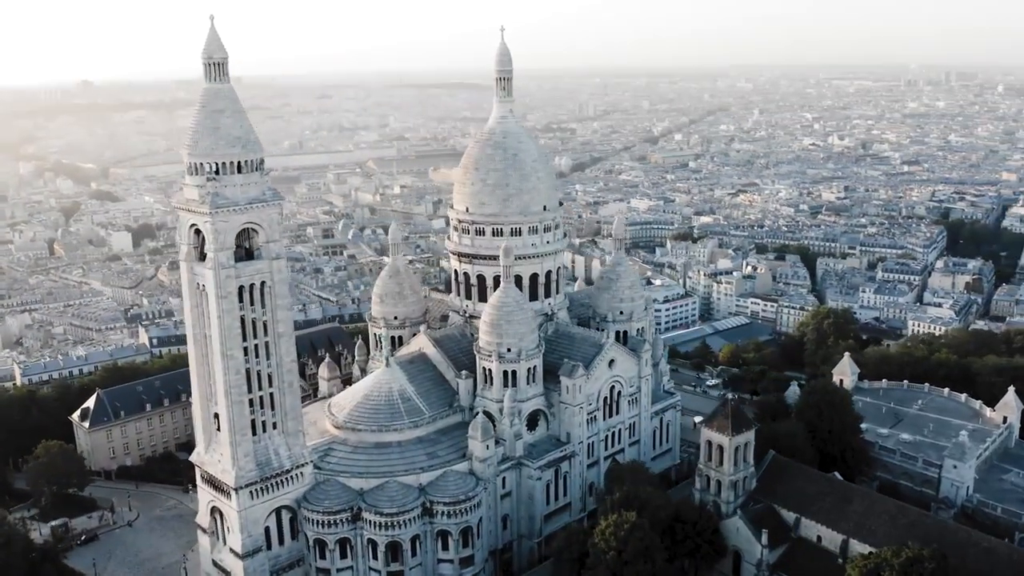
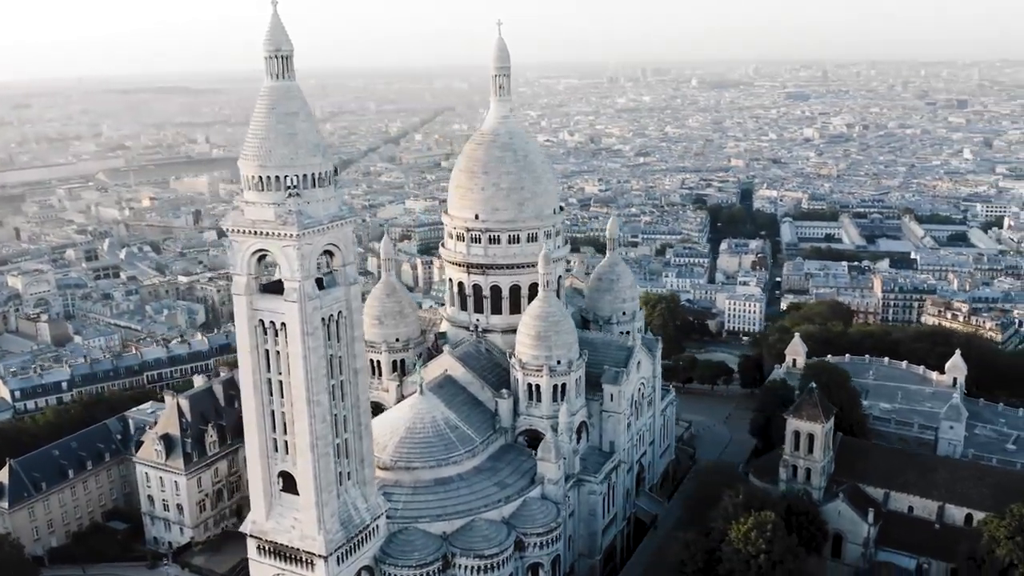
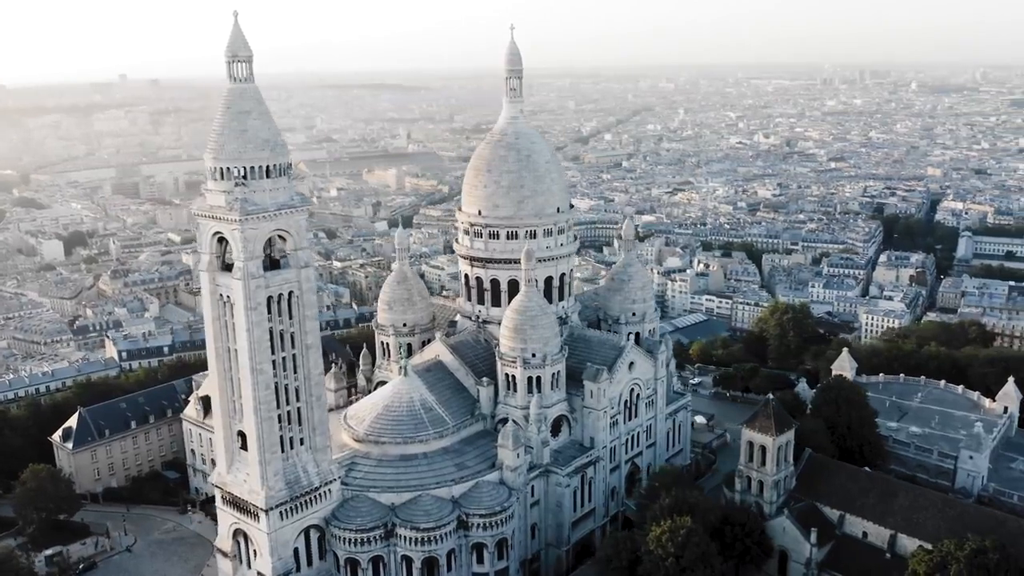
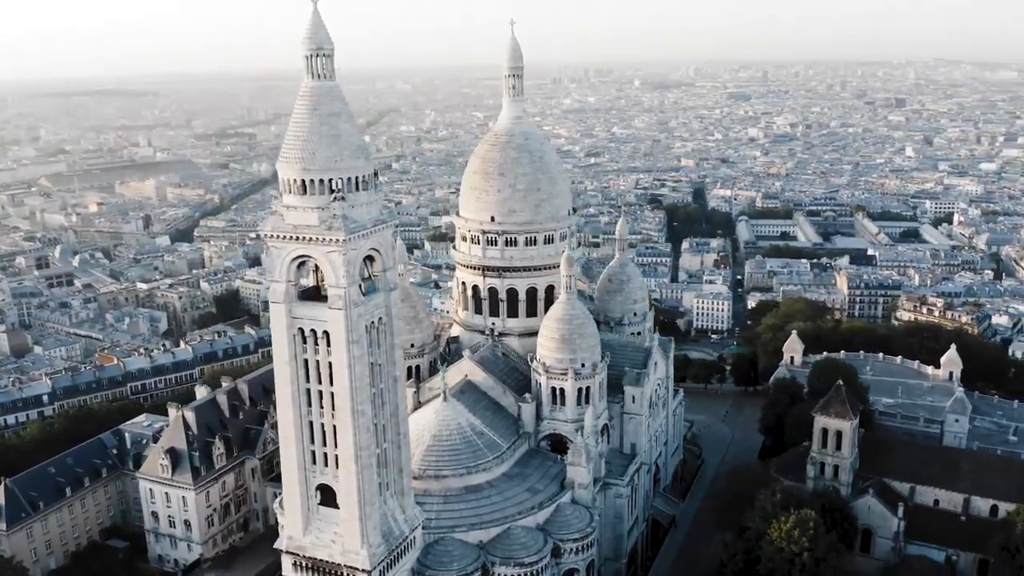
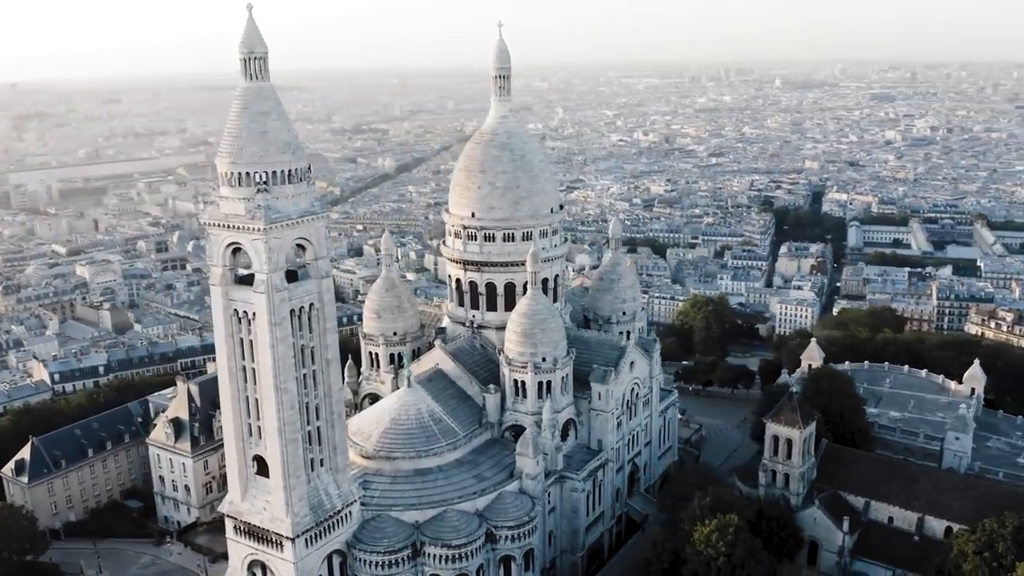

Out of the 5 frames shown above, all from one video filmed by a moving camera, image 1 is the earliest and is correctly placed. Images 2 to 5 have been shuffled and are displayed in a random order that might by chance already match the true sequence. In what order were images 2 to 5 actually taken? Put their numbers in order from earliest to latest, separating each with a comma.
3, 5, 2, 4
